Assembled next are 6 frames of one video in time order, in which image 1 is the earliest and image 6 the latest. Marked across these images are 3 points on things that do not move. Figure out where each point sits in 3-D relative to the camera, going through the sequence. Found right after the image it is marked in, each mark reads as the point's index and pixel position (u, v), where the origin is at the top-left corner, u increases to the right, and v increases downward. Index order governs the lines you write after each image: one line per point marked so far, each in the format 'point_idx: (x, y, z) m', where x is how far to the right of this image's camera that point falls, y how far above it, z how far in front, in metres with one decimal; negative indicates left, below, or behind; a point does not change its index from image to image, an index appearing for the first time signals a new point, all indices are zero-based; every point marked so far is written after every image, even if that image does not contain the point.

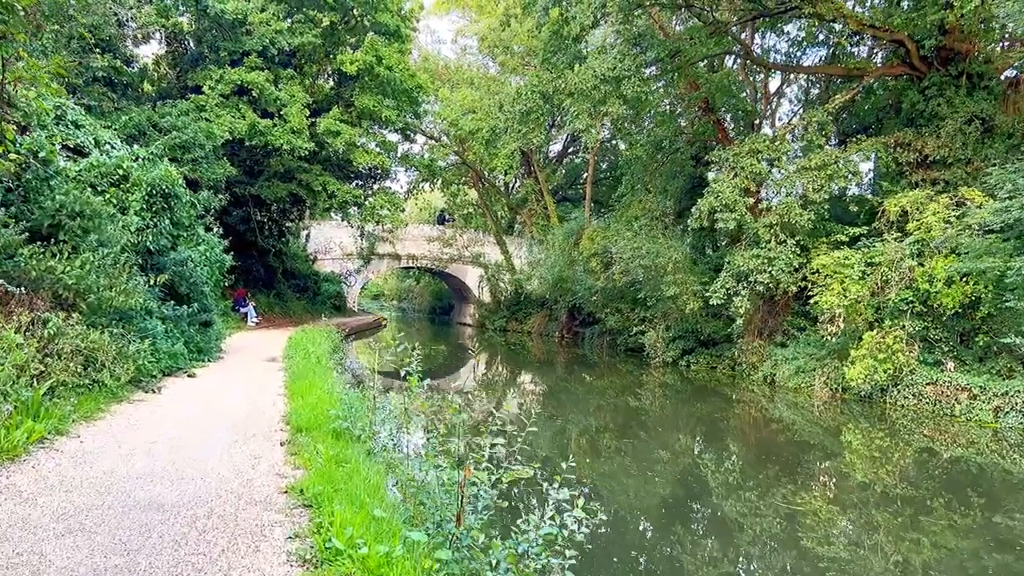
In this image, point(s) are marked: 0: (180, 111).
0: (-5.3, +2.8, +12.4) m
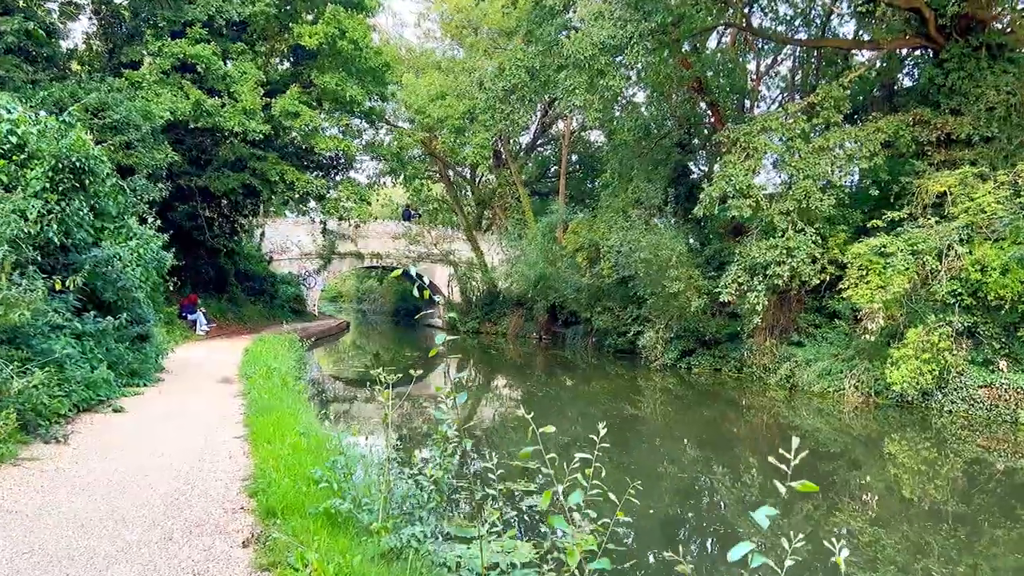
0: (-5.5, +2.7, +10.7) m
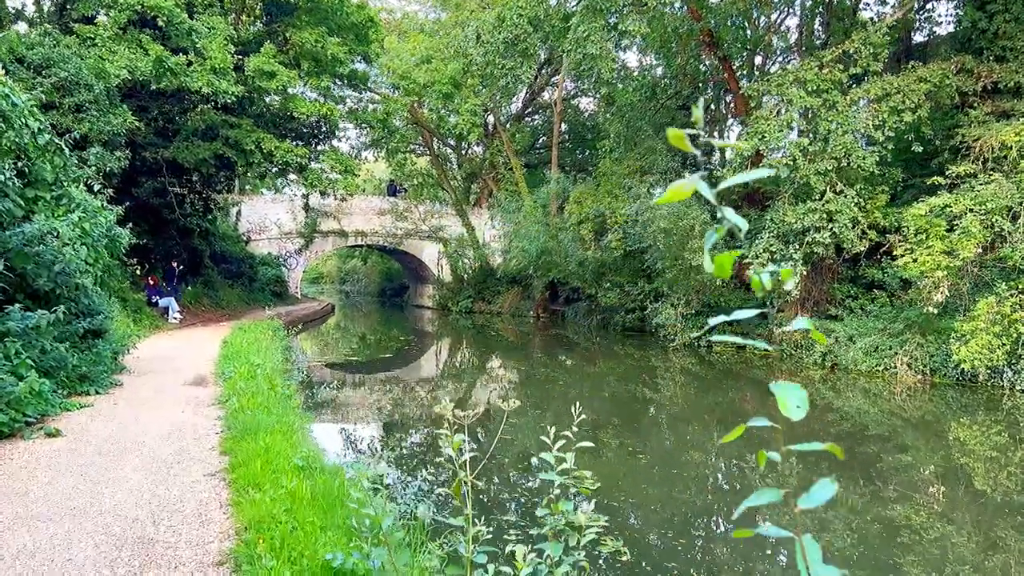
0: (-5.4, +2.9, +9.3) m
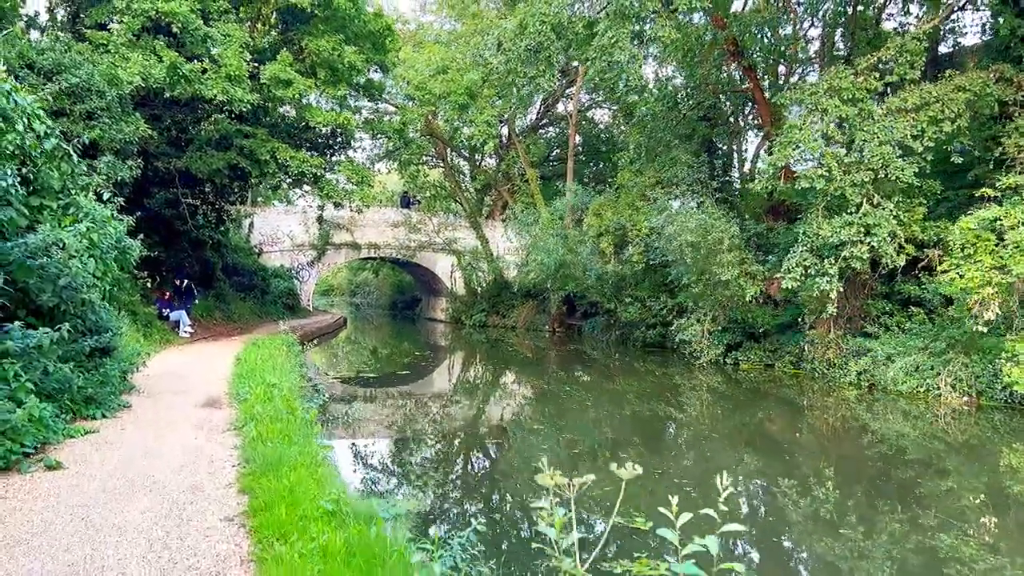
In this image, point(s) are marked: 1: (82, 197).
0: (-5.1, +2.8, +9.0) m
1: (-3.0, +0.6, +5.6) m
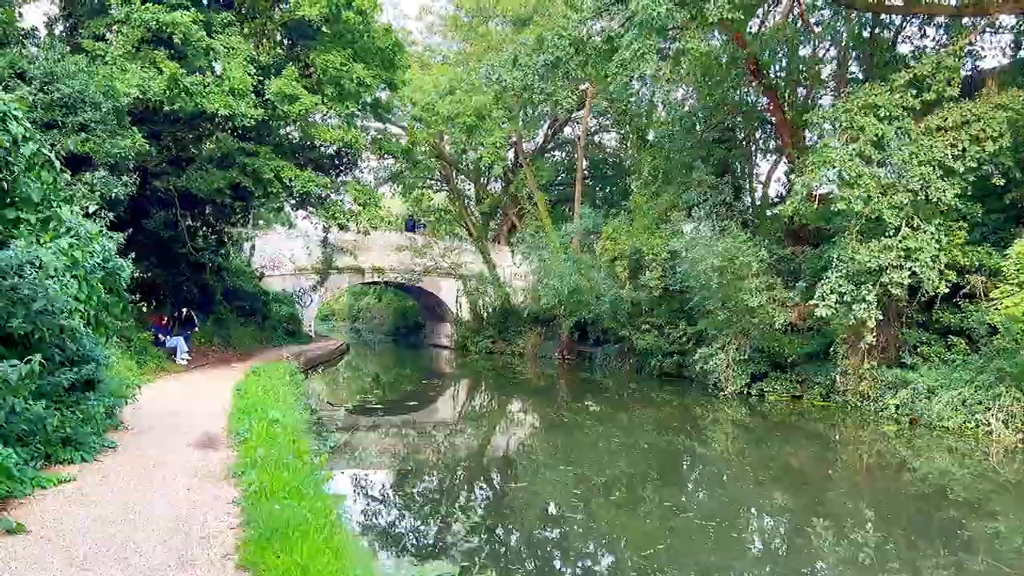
0: (-4.9, +2.5, +8.5) m
1: (-2.8, +0.5, +5.0) m
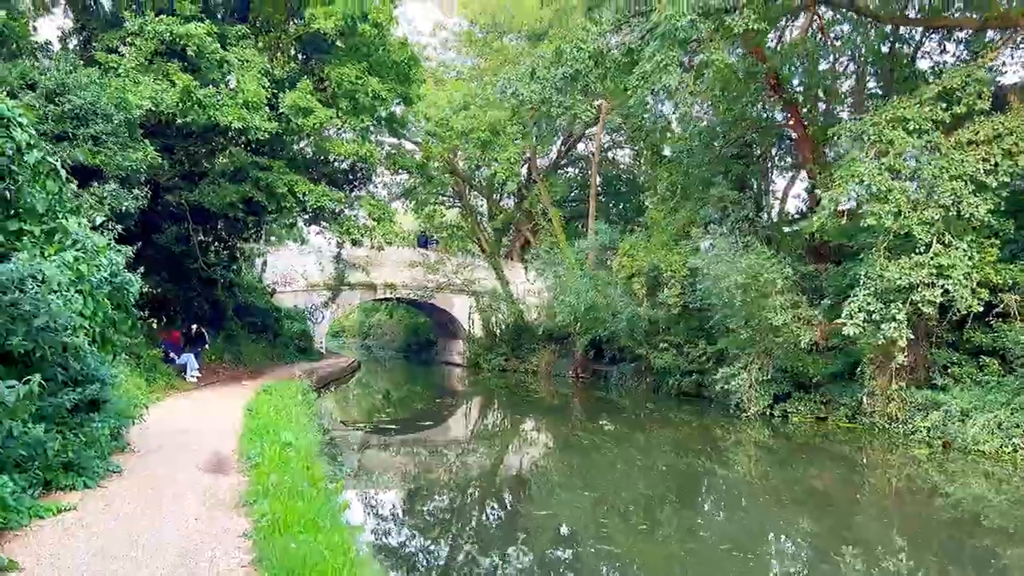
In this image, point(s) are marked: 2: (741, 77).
0: (-4.7, +2.3, +8.4) m
1: (-2.7, +0.4, +4.8) m
2: (+3.4, +3.2, +11.9) m
